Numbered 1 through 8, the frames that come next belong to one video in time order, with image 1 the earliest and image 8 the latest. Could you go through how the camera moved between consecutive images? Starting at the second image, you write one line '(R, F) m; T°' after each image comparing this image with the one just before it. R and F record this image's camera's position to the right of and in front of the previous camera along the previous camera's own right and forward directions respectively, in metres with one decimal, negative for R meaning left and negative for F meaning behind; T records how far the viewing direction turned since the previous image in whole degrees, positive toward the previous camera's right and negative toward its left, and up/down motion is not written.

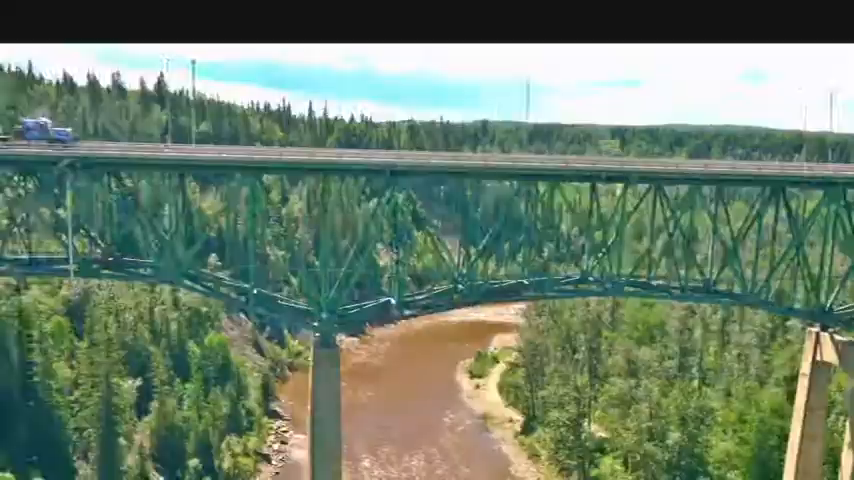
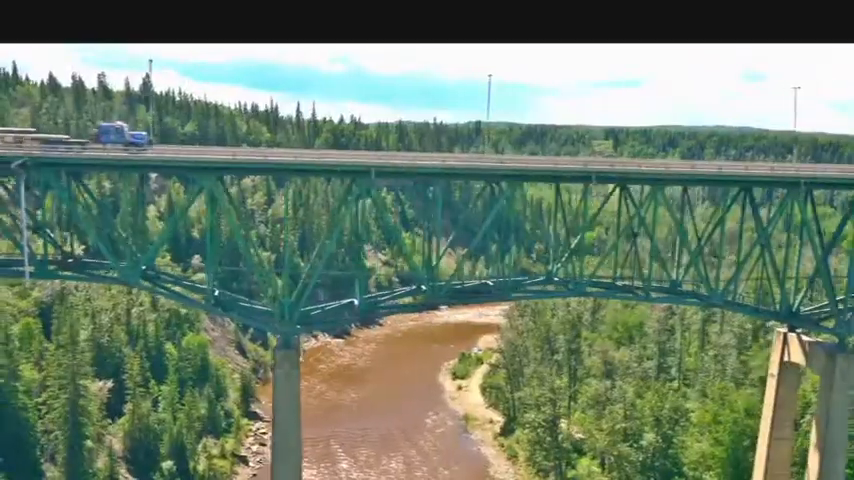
(+0.6, +0.1) m; 0°
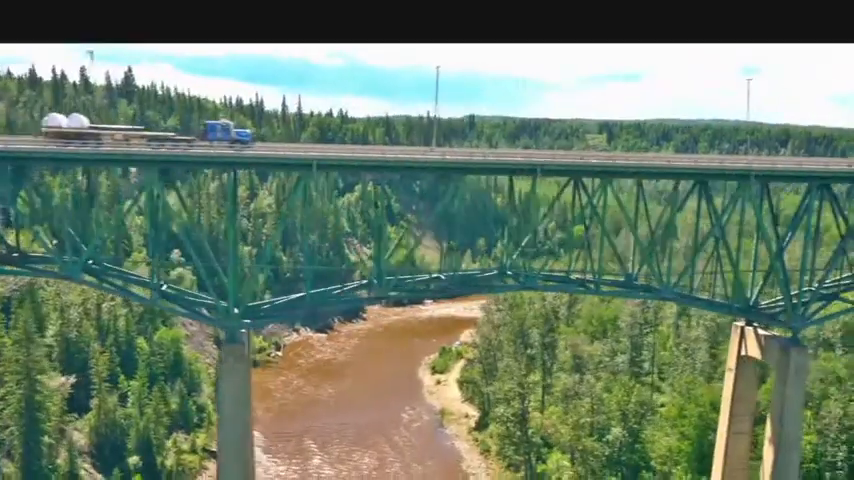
(+0.8, +0.1) m; 0°
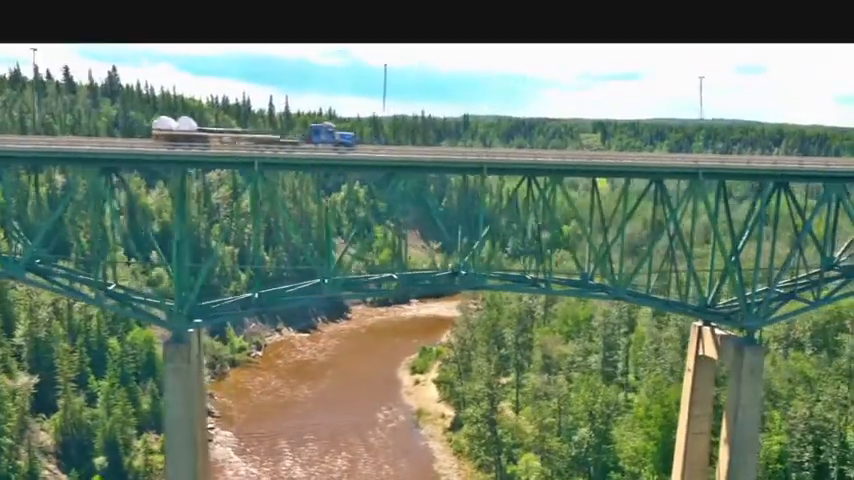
(+0.8, +0.1) m; 0°
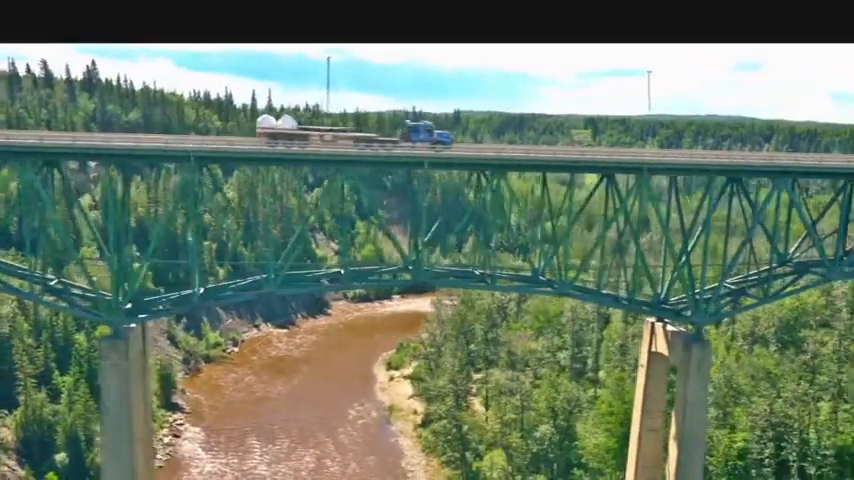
(+0.9, +0.2) m; 0°
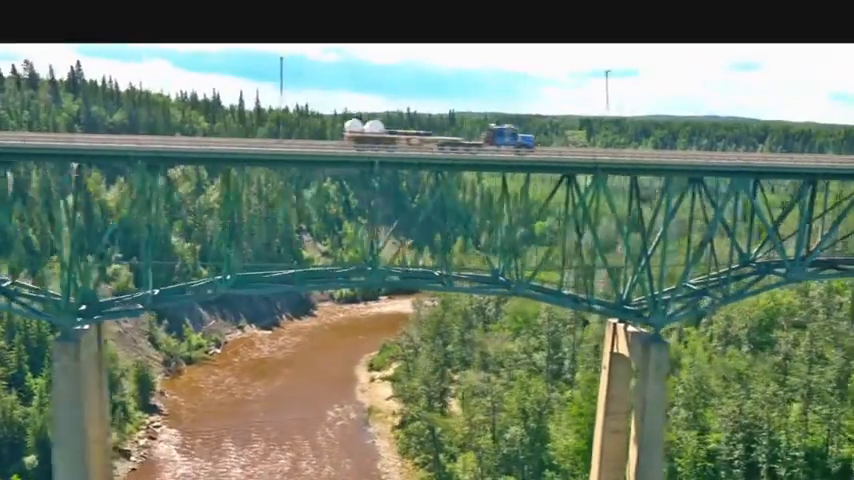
(+0.7, +0.1) m; 0°
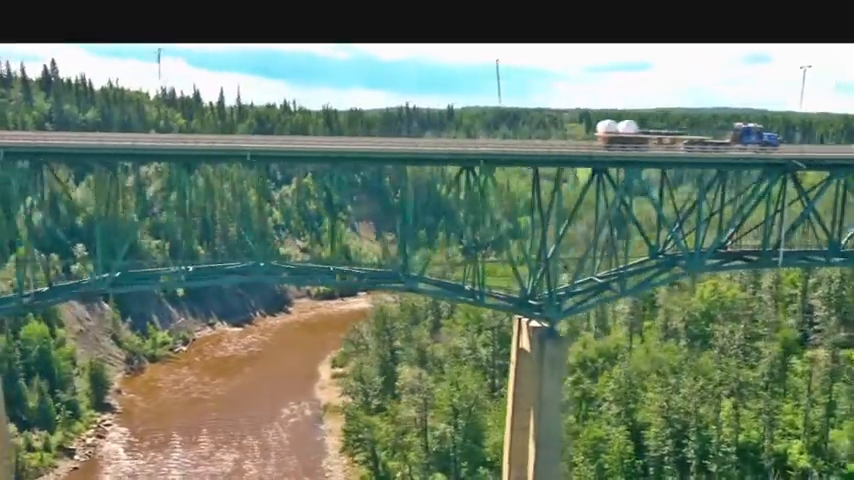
(+2.0, +0.3) m; -1°
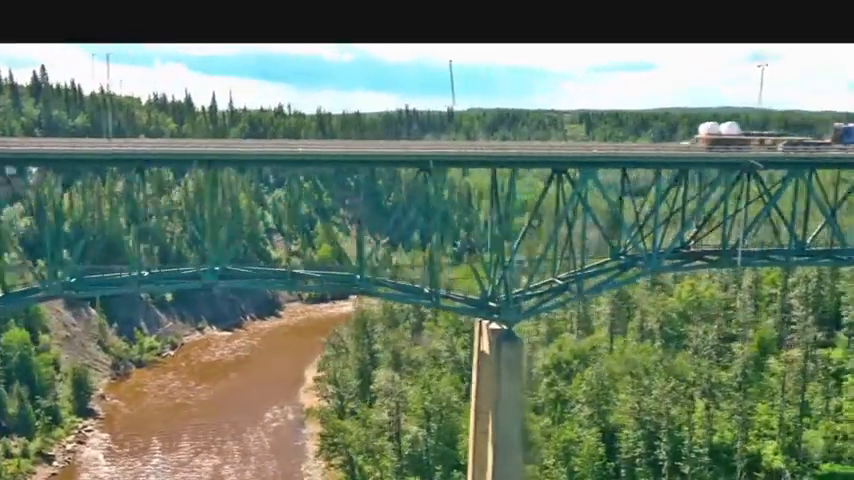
(+0.9, +0.1) m; 0°
